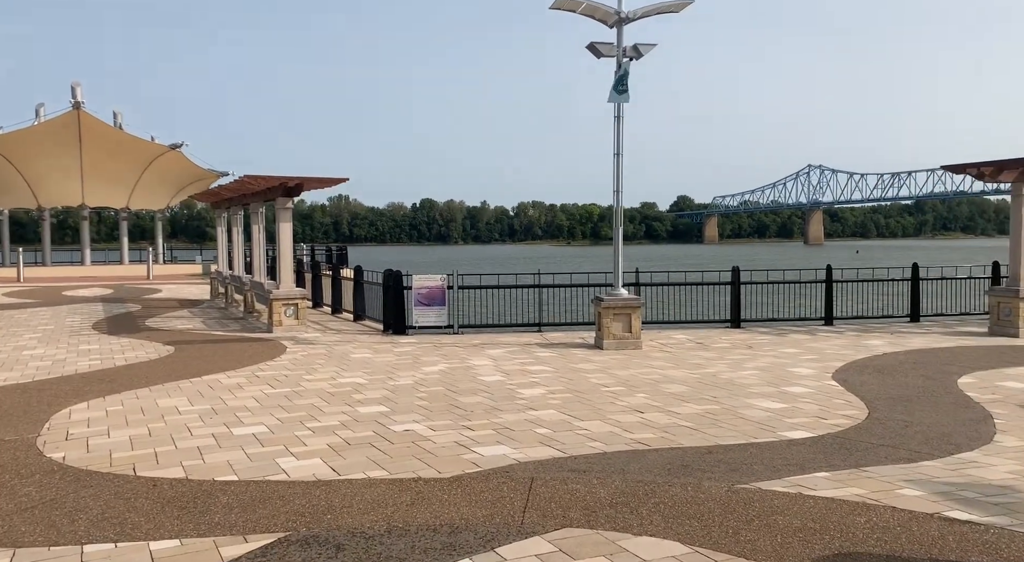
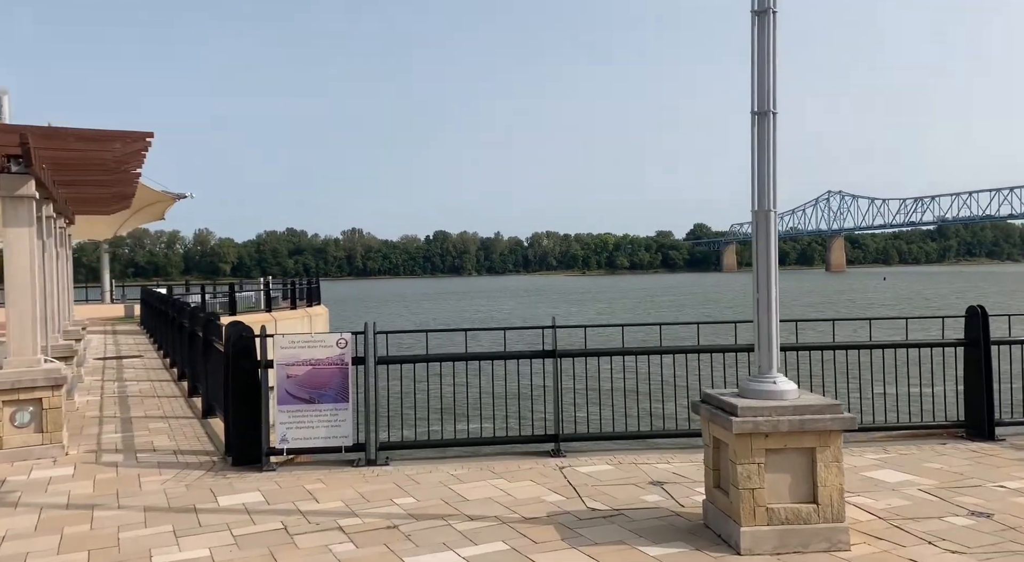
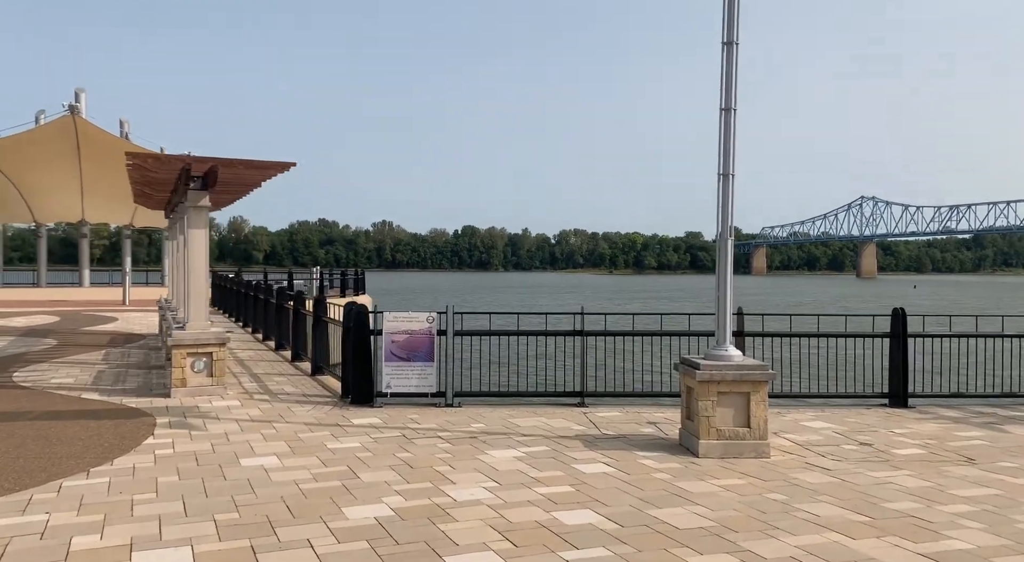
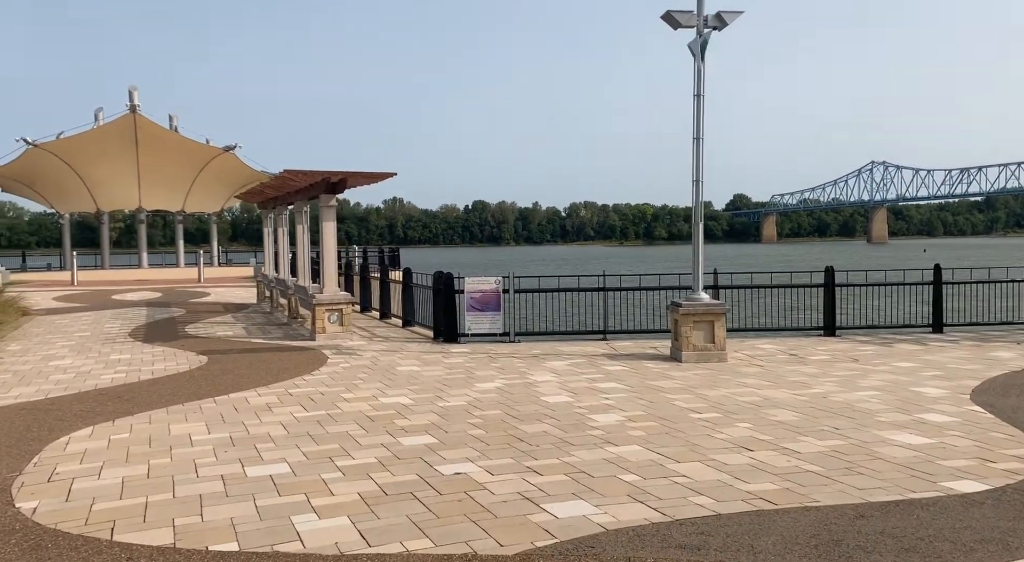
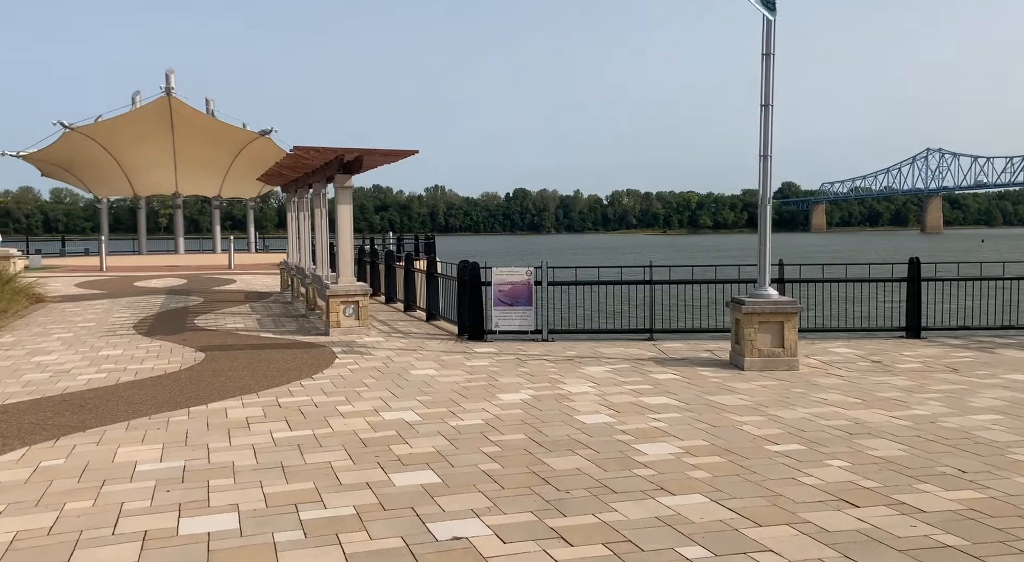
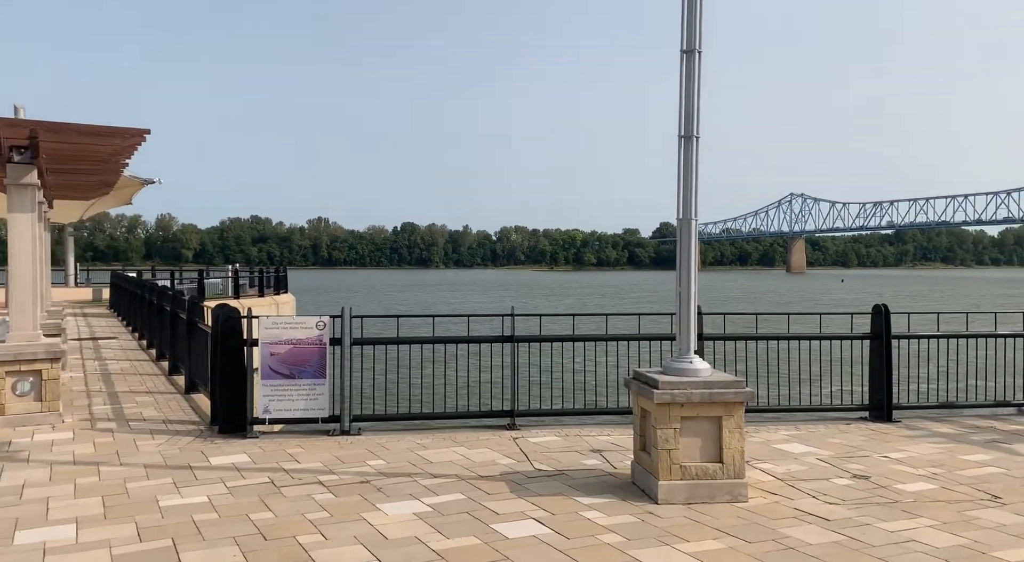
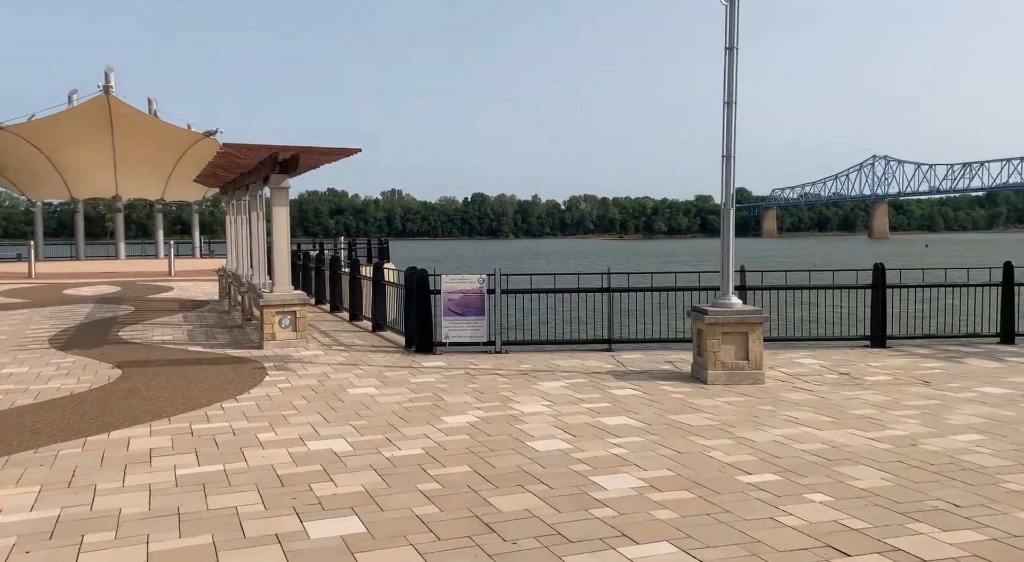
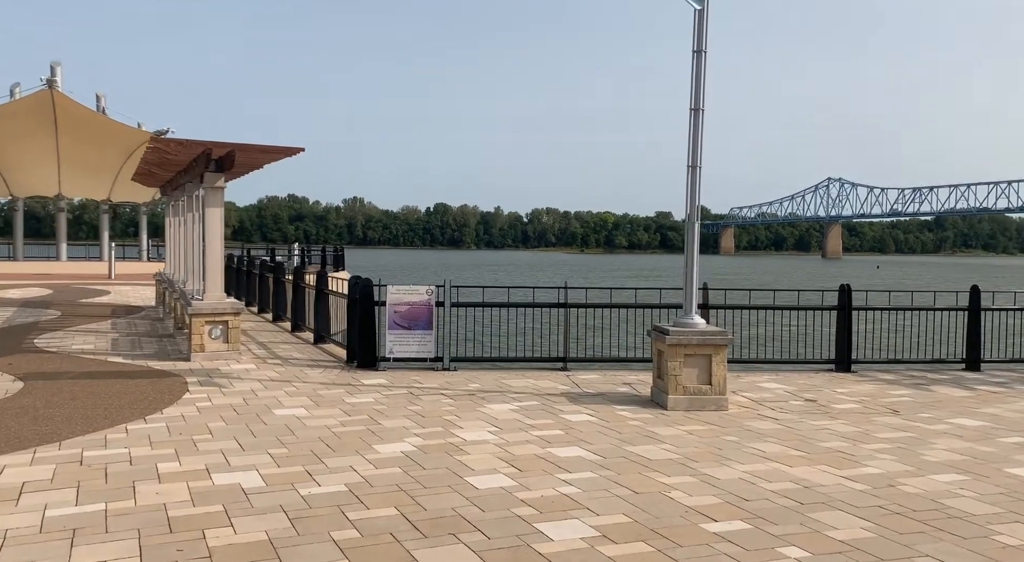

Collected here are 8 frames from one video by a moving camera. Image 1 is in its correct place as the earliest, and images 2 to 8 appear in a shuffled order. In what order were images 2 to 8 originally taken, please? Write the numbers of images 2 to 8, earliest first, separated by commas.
4, 5, 7, 8, 3, 6, 2
